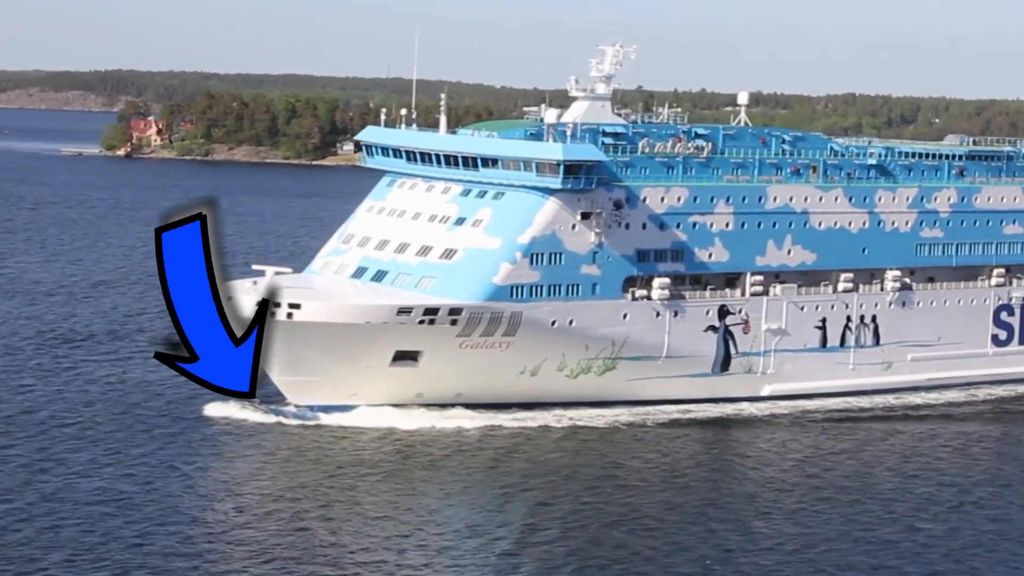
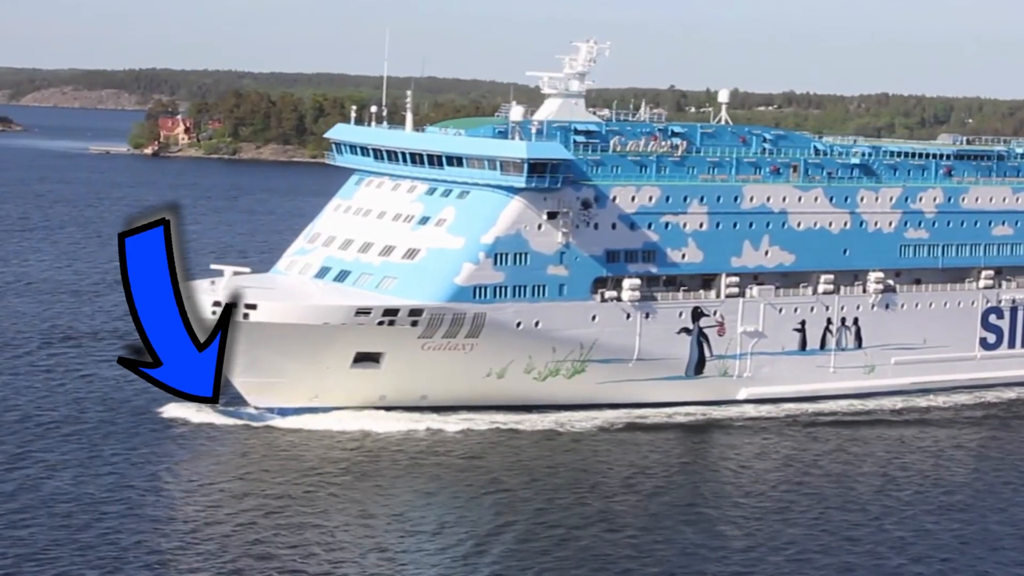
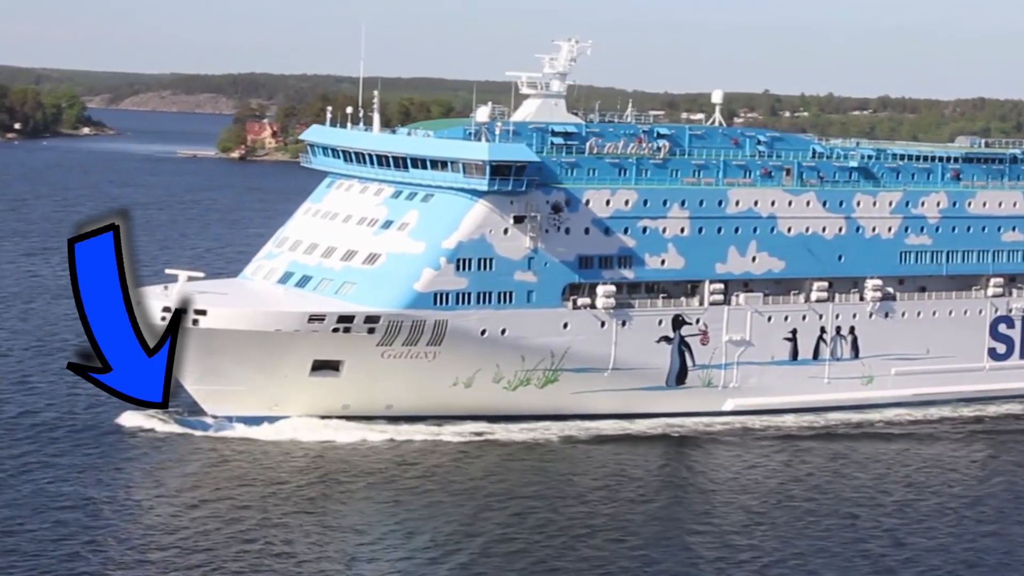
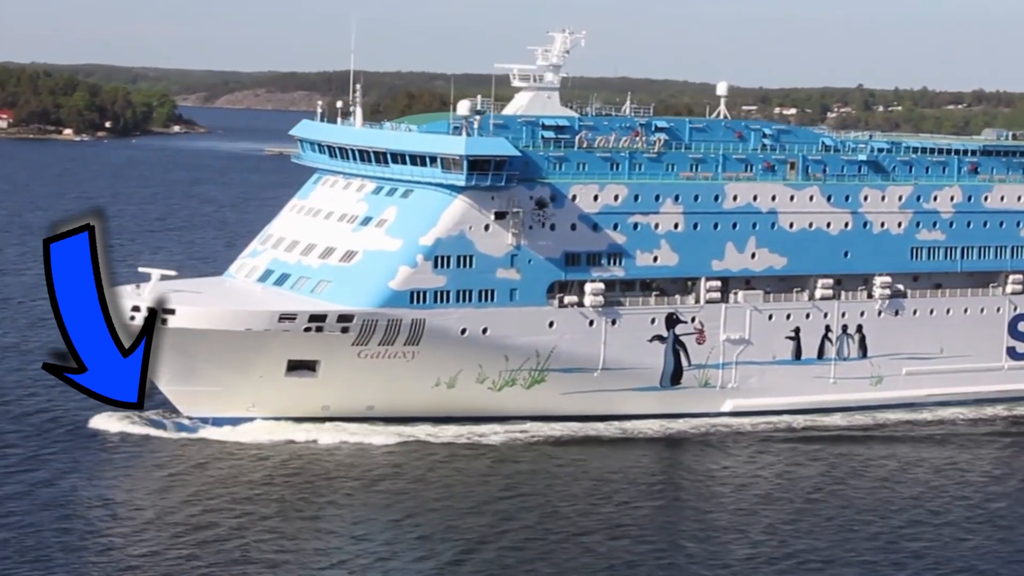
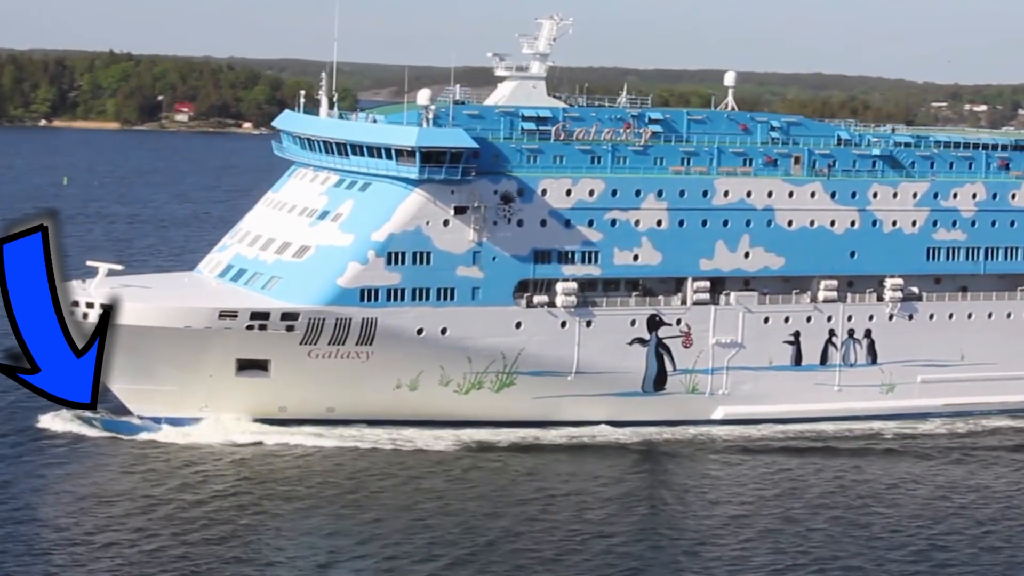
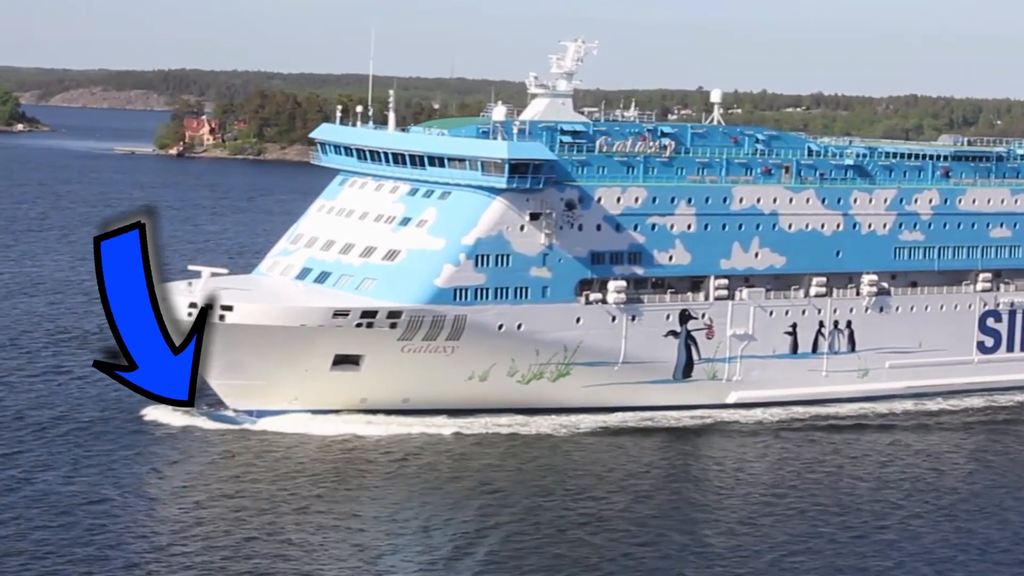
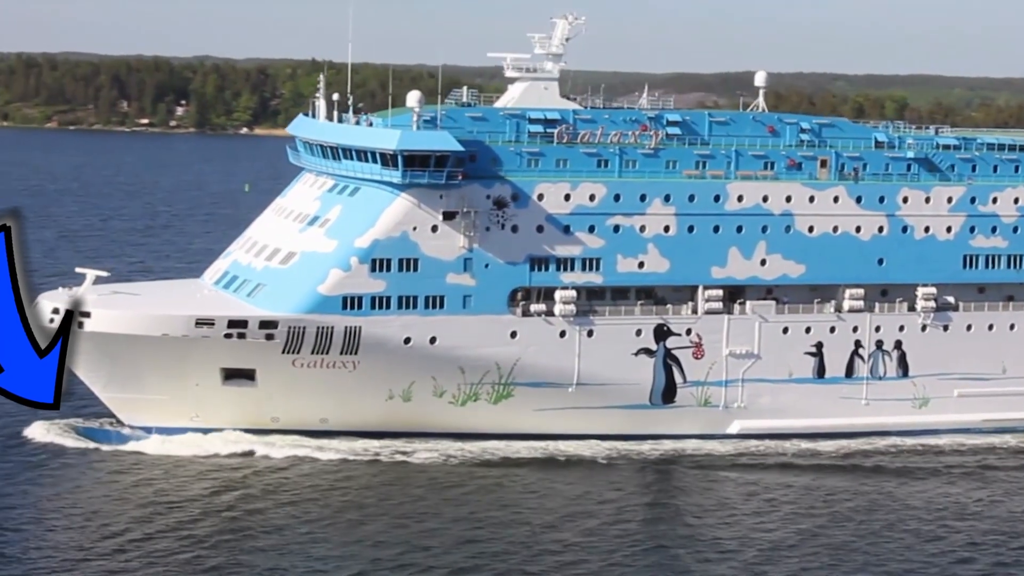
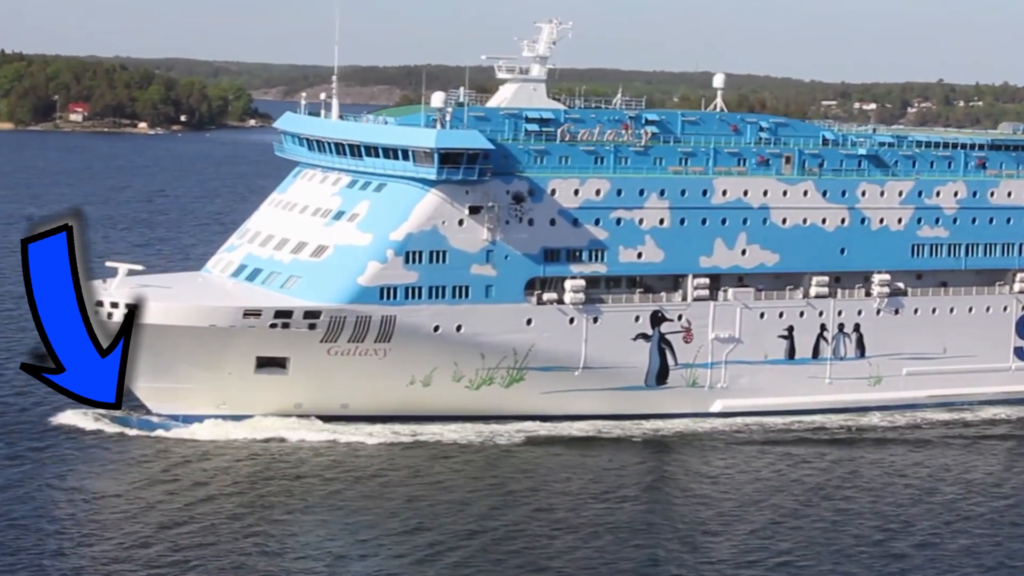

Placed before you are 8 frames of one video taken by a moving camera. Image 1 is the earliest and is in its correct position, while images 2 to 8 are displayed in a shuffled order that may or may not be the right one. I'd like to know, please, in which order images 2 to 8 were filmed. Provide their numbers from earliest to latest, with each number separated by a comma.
2, 6, 3, 4, 8, 5, 7
